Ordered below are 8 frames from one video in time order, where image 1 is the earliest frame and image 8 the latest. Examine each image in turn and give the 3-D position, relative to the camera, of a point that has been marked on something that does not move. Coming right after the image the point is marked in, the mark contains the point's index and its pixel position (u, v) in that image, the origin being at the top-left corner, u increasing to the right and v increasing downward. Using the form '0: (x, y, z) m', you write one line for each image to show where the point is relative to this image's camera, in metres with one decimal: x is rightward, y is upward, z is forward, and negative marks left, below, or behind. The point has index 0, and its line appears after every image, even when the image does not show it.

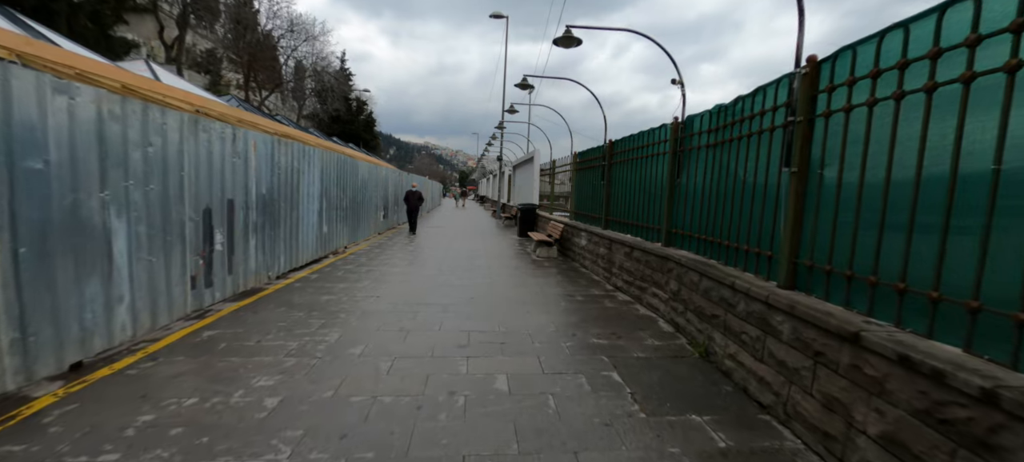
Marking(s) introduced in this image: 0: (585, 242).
0: (+1.4, -0.2, +8.1) m
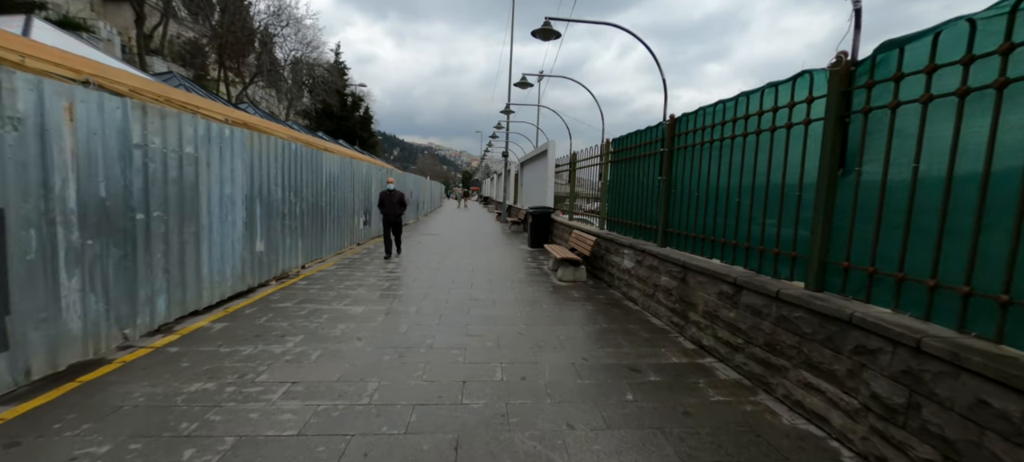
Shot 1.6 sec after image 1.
0: (+1.7, -0.5, +5.7) m
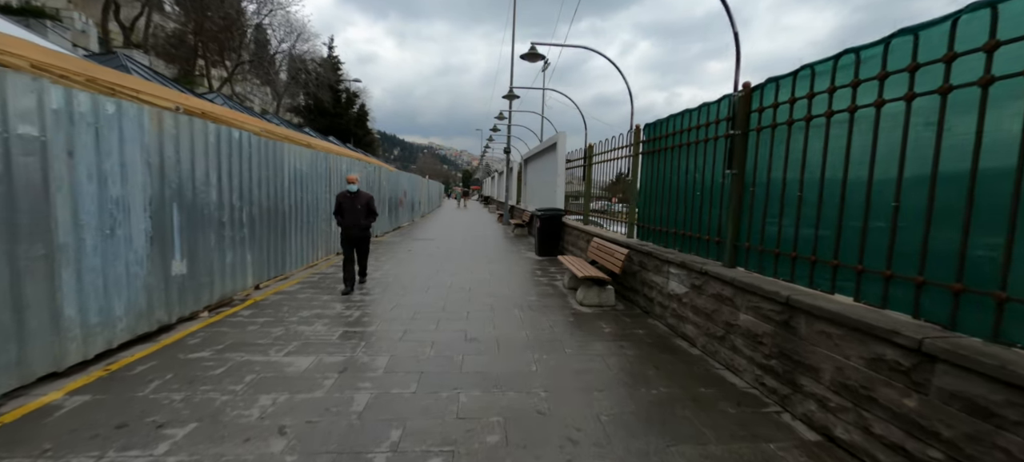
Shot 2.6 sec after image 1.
0: (+1.8, -0.6, +4.2) m
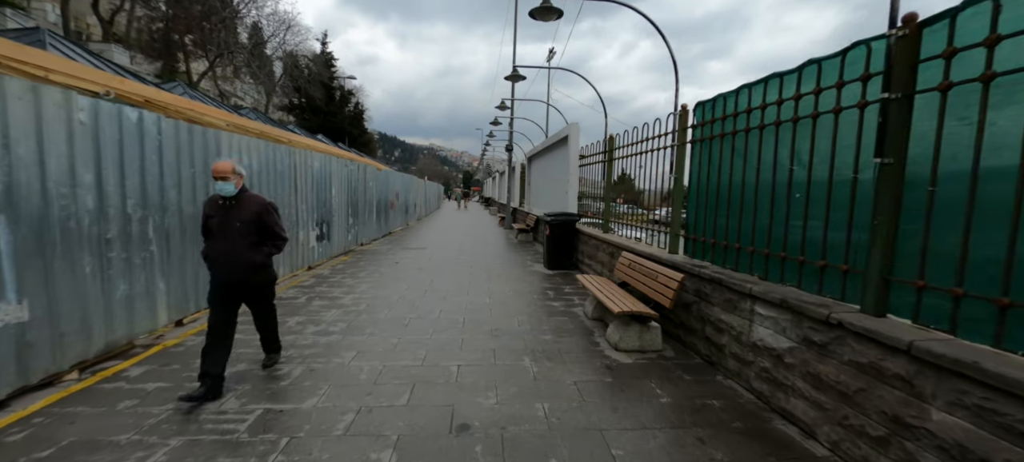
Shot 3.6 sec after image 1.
0: (+1.8, -0.8, +2.8) m
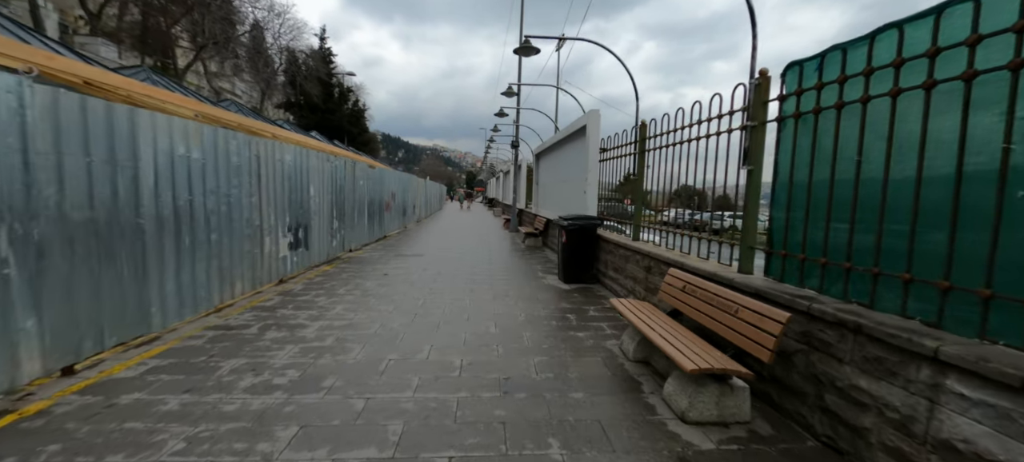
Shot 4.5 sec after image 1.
0: (+1.9, -0.9, +1.6) m
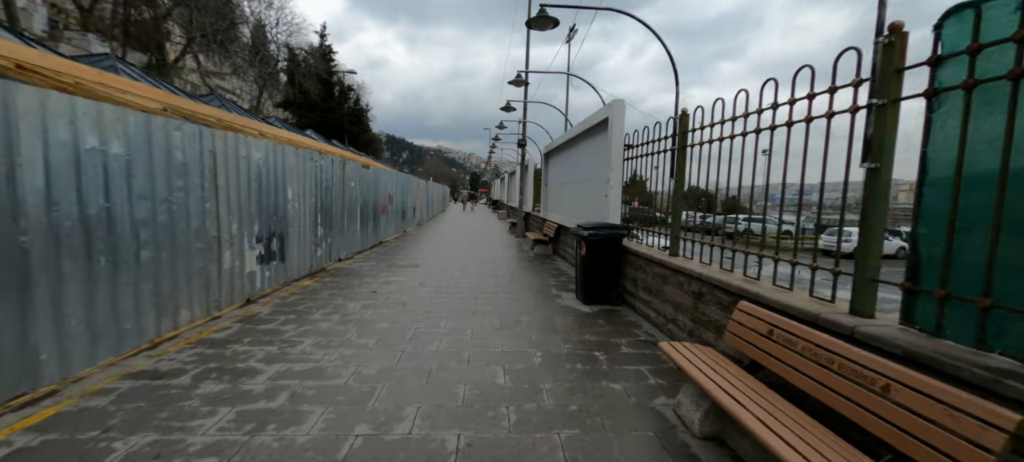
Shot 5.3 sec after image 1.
0: (+2.0, -1.0, +0.6) m
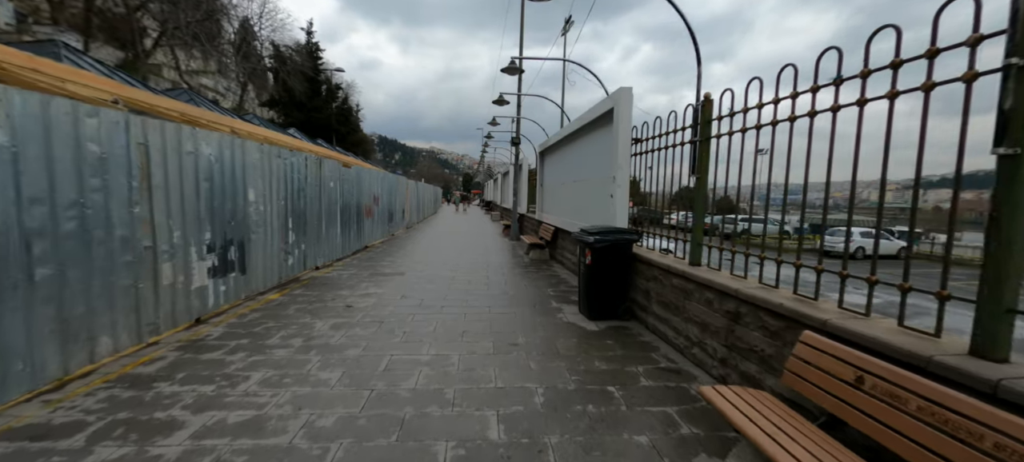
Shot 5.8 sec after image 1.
0: (+2.0, -1.0, -0.1) m
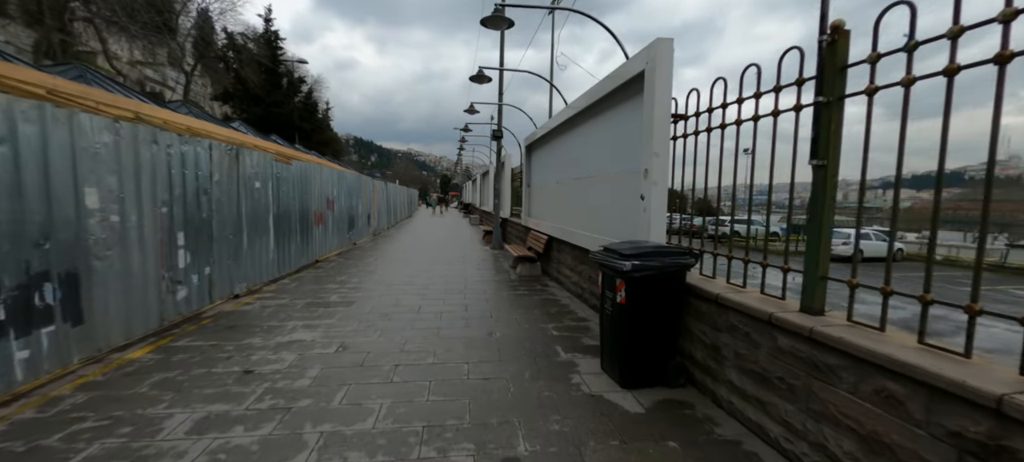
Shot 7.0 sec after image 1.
0: (+2.2, -1.2, -1.6) m
